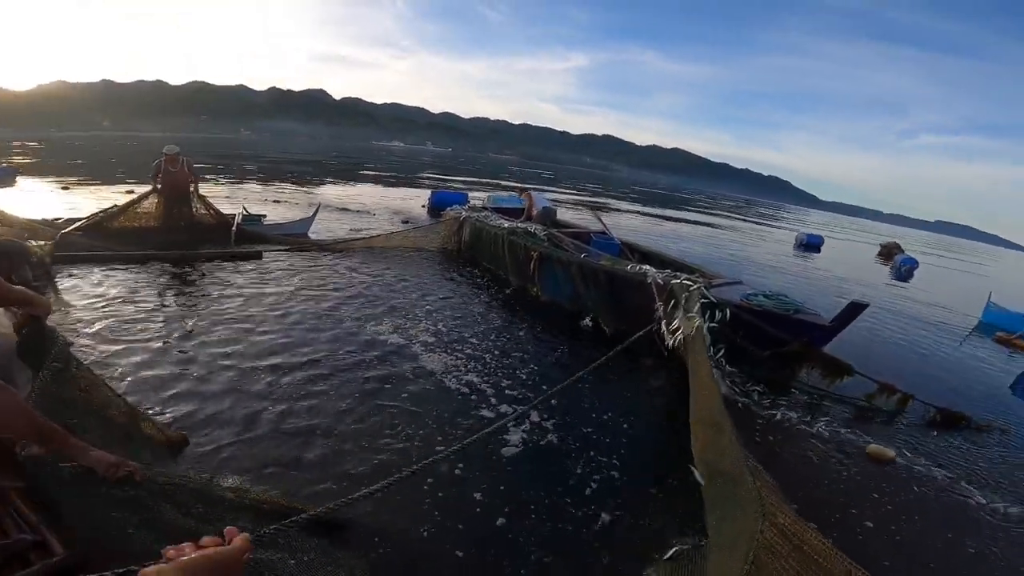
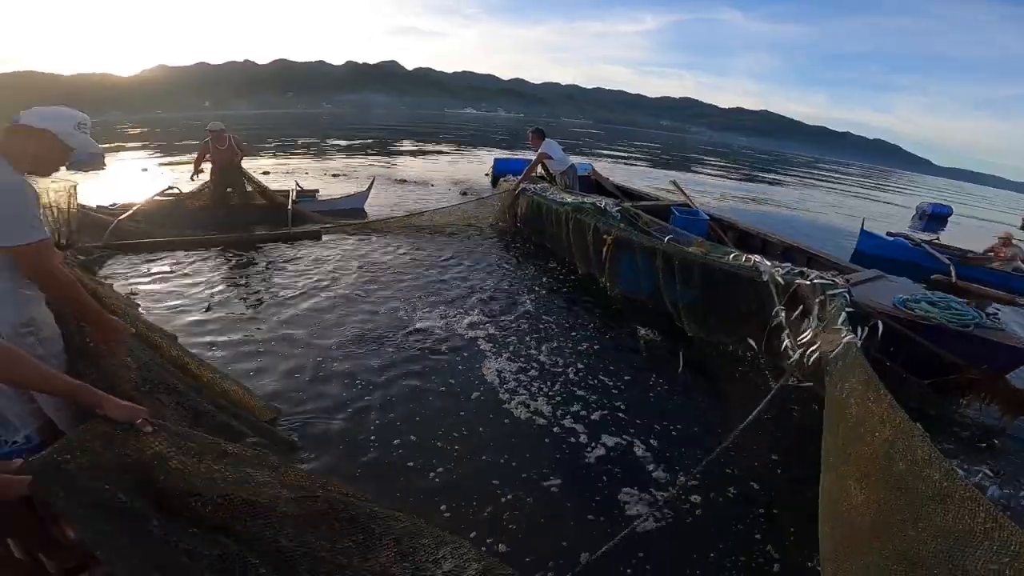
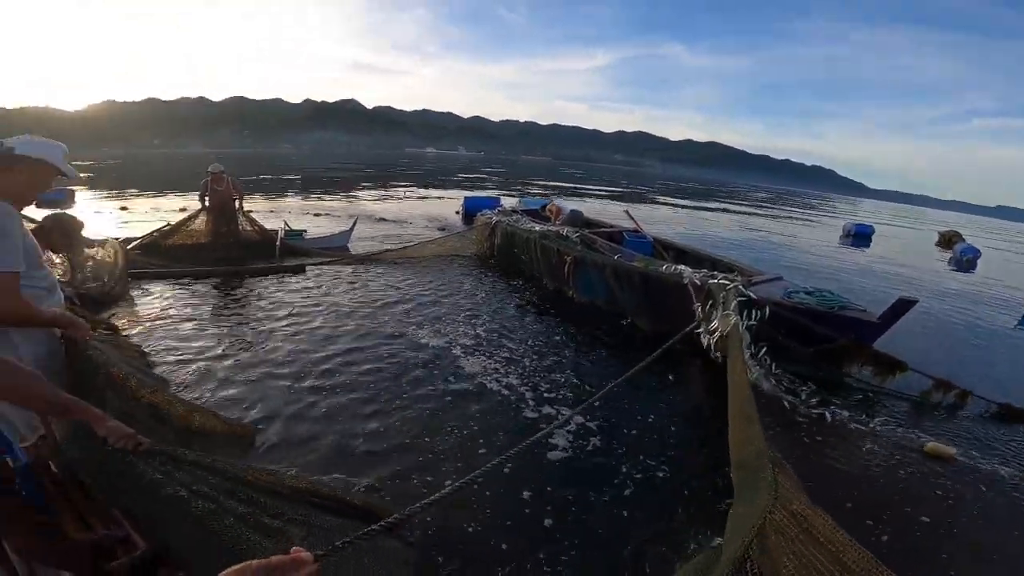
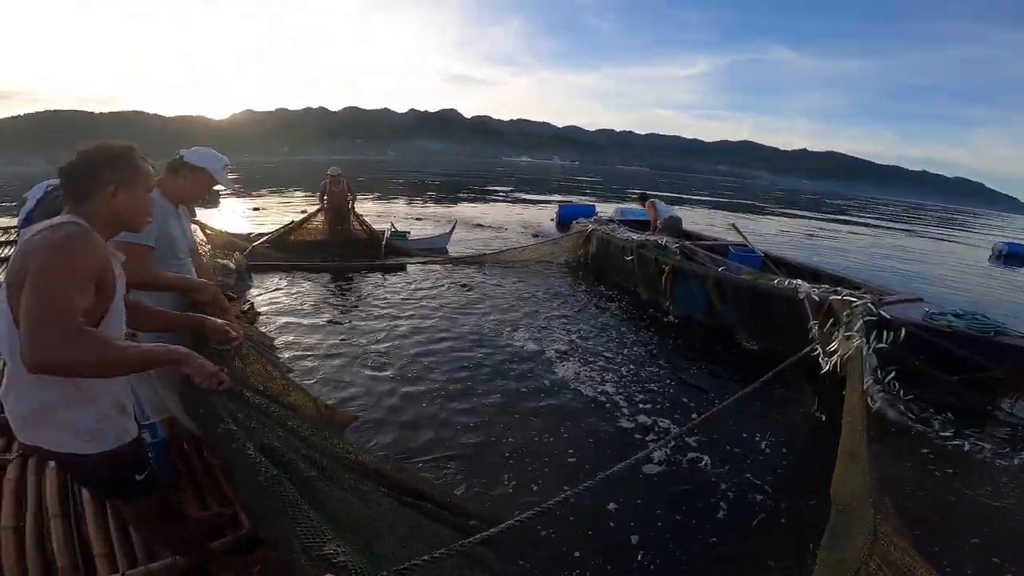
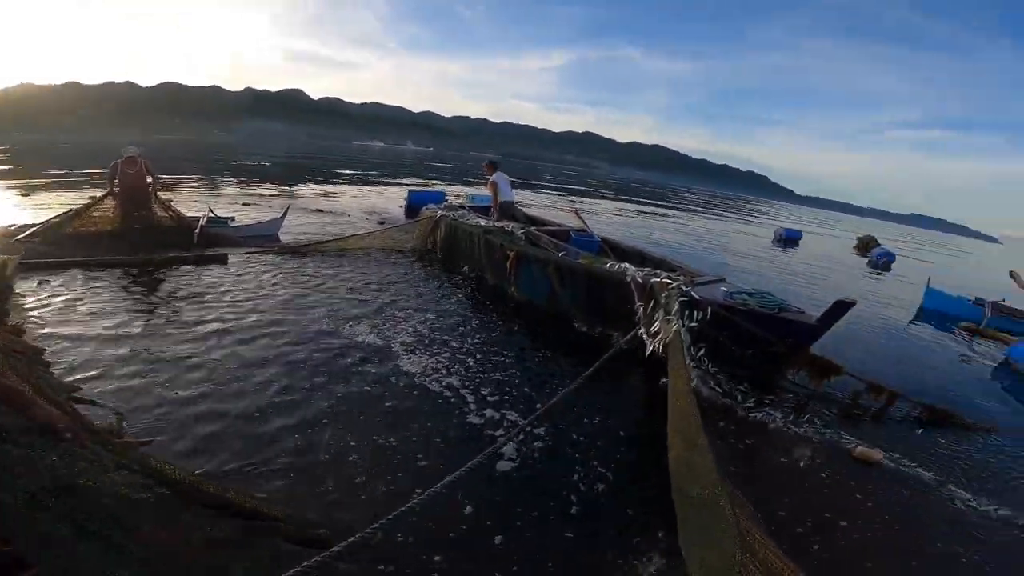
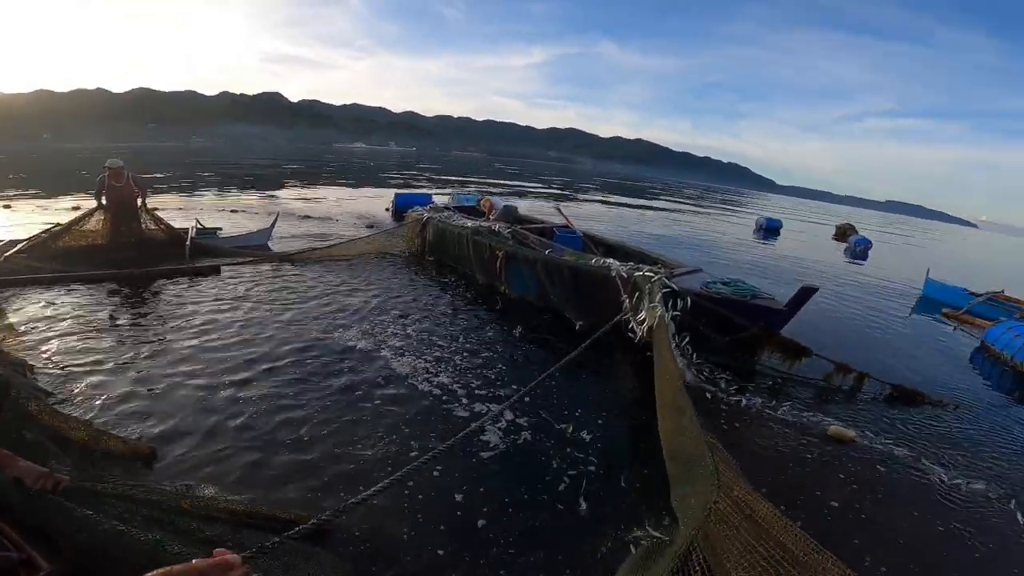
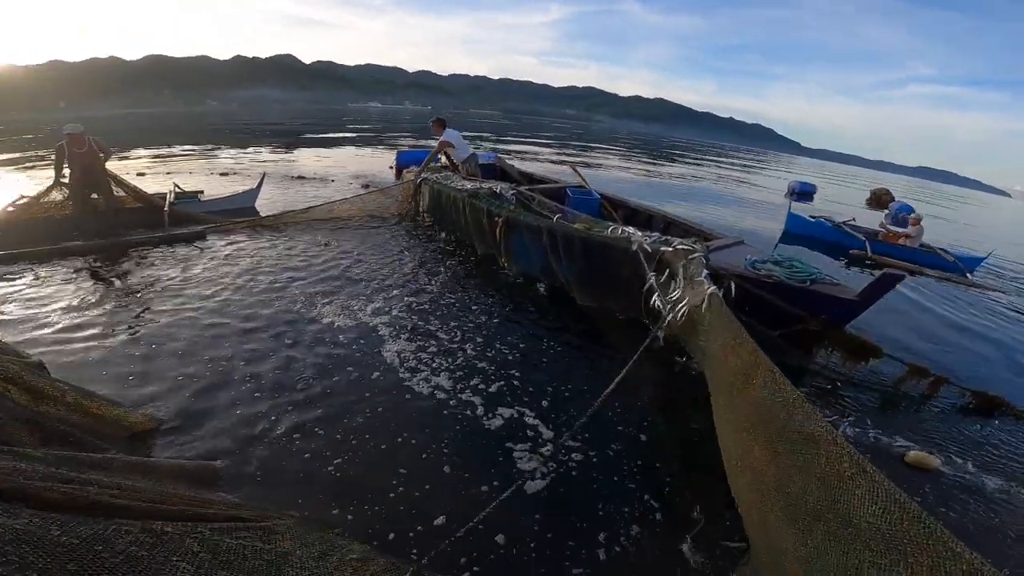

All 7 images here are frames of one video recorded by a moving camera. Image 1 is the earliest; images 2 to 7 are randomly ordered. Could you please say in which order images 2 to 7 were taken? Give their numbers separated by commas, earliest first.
6, 3, 4, 5, 7, 2
